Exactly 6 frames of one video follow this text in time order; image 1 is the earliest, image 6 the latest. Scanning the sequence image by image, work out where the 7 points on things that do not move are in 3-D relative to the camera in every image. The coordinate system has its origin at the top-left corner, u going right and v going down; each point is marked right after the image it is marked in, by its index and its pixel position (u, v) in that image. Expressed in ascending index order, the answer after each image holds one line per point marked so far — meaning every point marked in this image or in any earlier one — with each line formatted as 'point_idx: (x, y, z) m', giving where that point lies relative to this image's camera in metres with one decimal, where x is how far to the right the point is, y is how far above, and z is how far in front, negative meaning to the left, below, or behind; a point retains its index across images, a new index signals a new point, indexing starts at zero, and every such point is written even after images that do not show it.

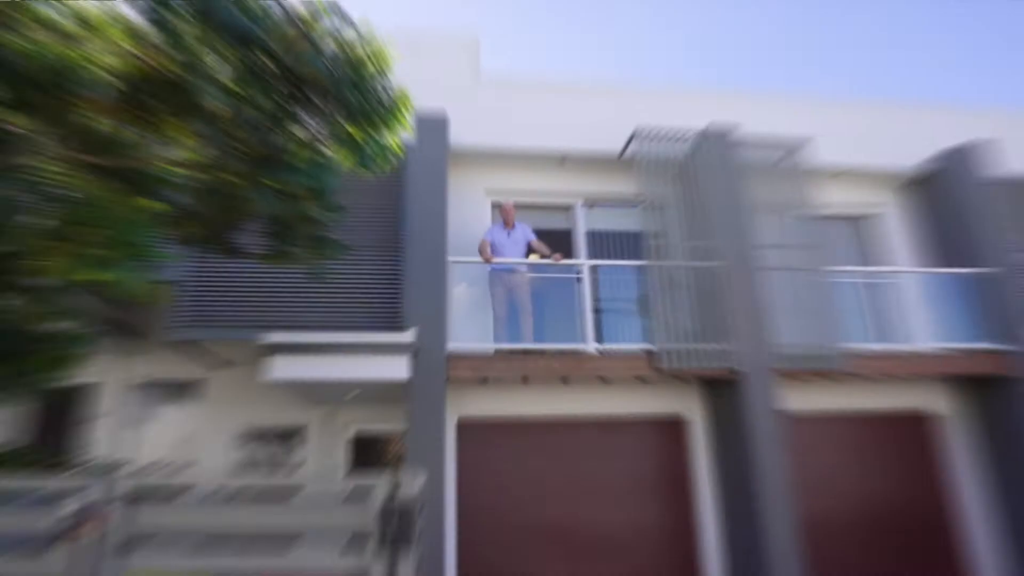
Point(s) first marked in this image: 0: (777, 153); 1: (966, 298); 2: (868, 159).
0: (+3.3, +1.6, +6.5) m
1: (+5.4, -0.1, +6.2) m
2: (+4.7, +1.7, +6.9) m
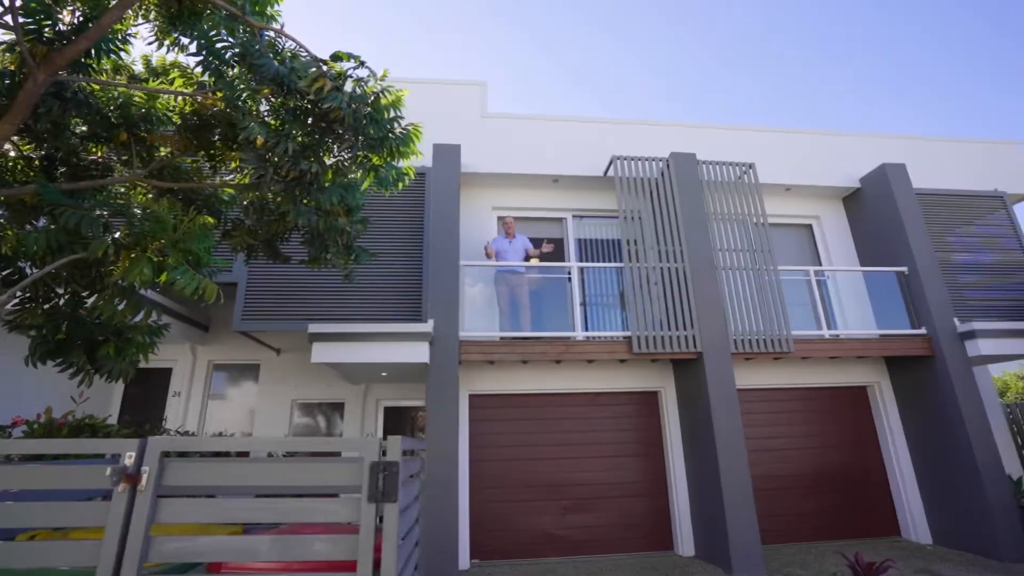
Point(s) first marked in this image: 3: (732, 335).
0: (+3.3, +1.7, +7.7) m
1: (+5.4, -0.1, +7.5) m
2: (+4.7, +1.7, +8.2) m
3: (+2.9, -0.6, +6.9) m
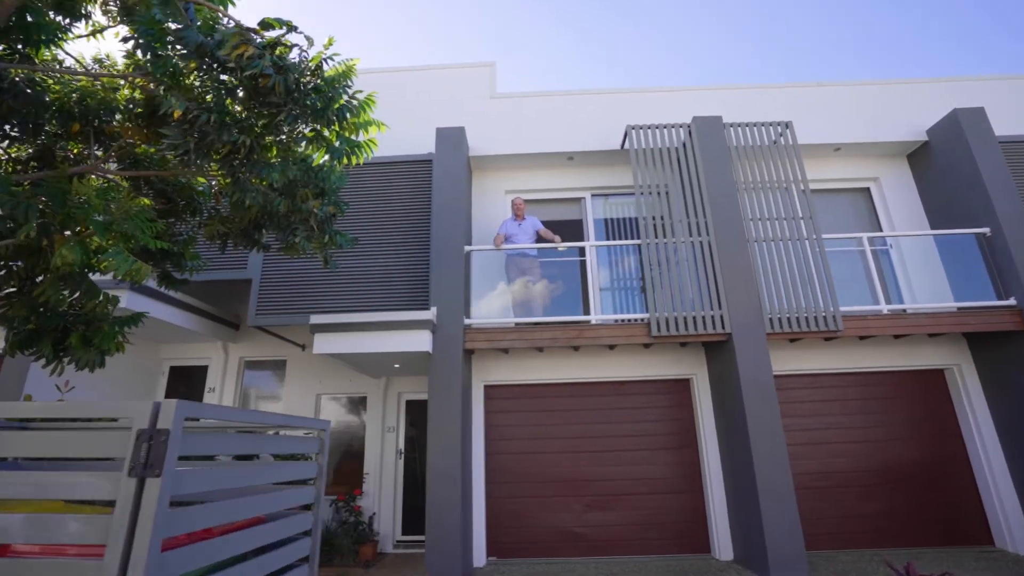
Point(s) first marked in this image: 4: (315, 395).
0: (+3.4, +2.0, +6.9) m
1: (+5.6, +0.4, +6.4) m
2: (+4.9, +2.1, +7.2) m
3: (+3.1, -0.3, +6.1) m
4: (-2.9, -1.6, +7.6) m
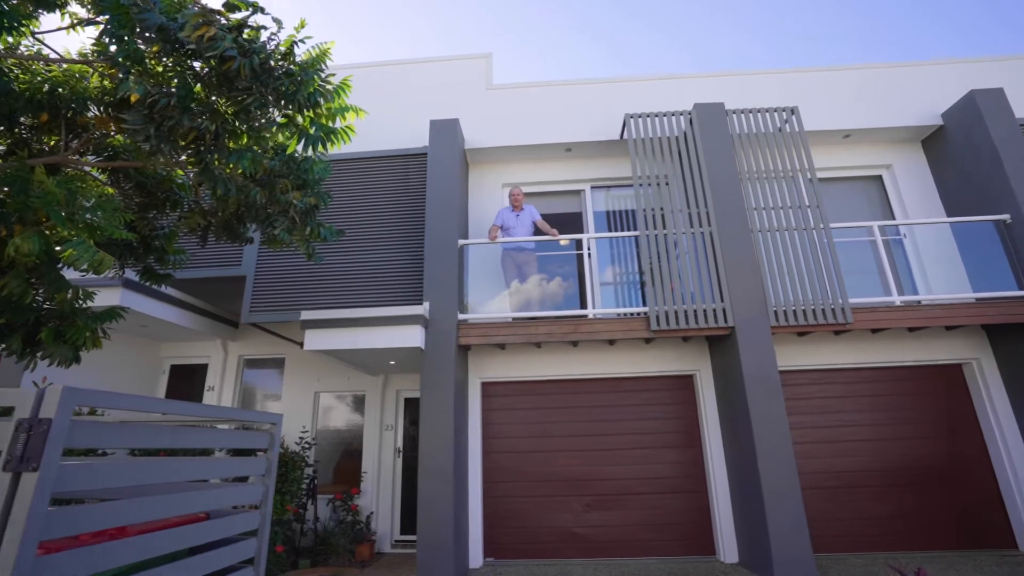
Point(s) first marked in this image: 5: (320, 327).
0: (+3.3, +2.1, +6.7) m
1: (+5.5, +0.5, +6.0) m
2: (+4.8, +2.2, +6.9) m
3: (+3.0, -0.2, +5.9) m
4: (-2.9, -1.5, +7.5) m
5: (-2.2, -0.4, +5.8) m
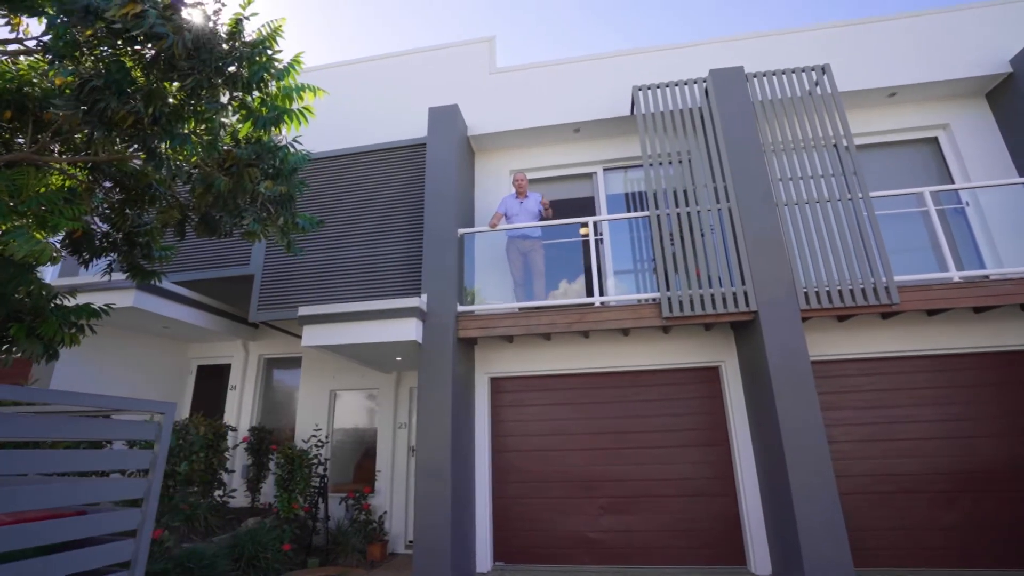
0: (+3.3, +2.3, +6.0) m
1: (+5.5, +0.8, +5.1) m
2: (+4.9, +2.5, +6.0) m
3: (+3.0, 0.0, +5.2) m
4: (-2.7, -1.5, +7.5) m
5: (-2.1, -0.4, +5.7) m
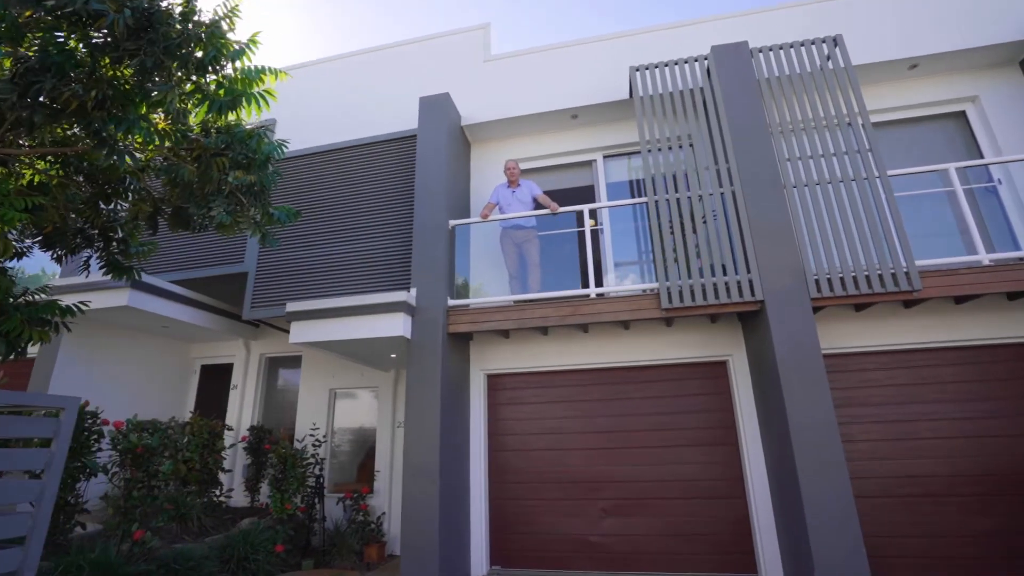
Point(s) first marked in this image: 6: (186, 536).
0: (+3.2, +2.5, +5.6) m
1: (+5.4, +0.9, +4.6) m
2: (+4.7, +2.6, +5.6) m
3: (+2.9, +0.1, +4.9) m
4: (-2.6, -1.5, +7.4) m
5: (-2.2, -0.3, +5.5) m
6: (-3.6, -2.8, +5.7) m
